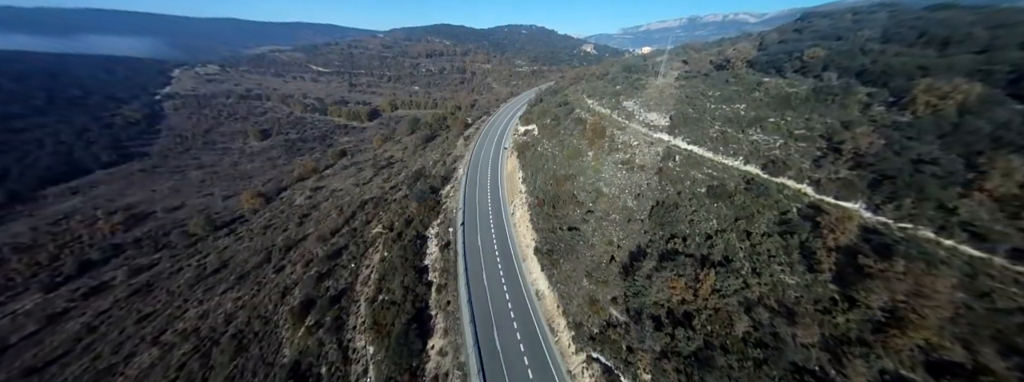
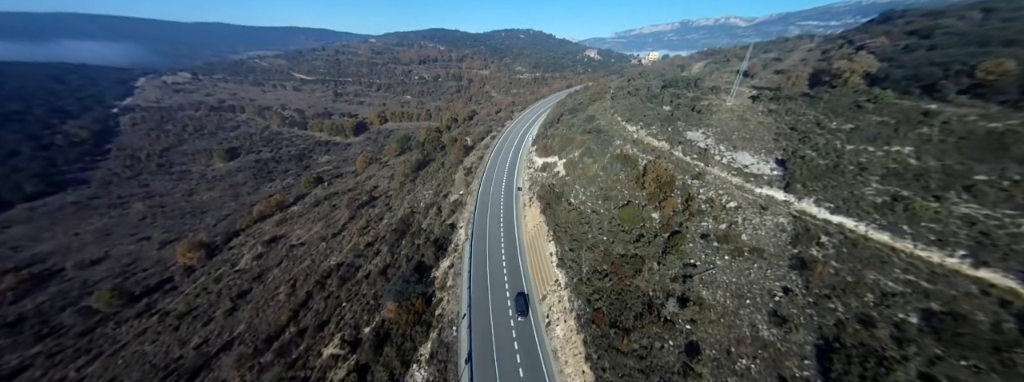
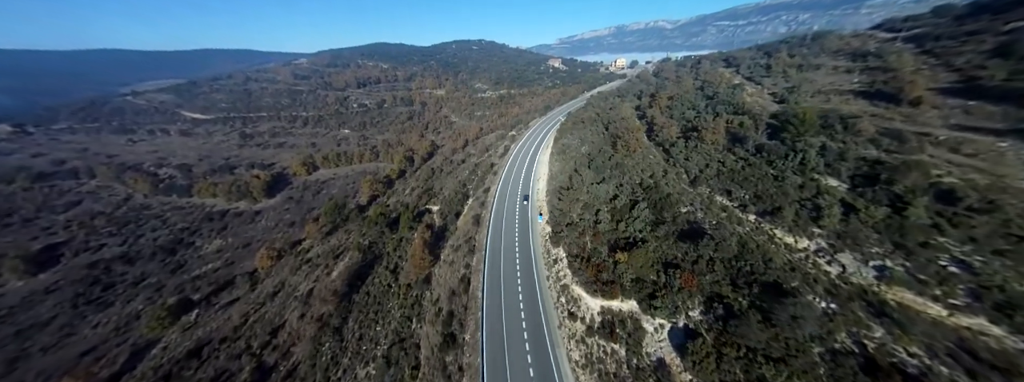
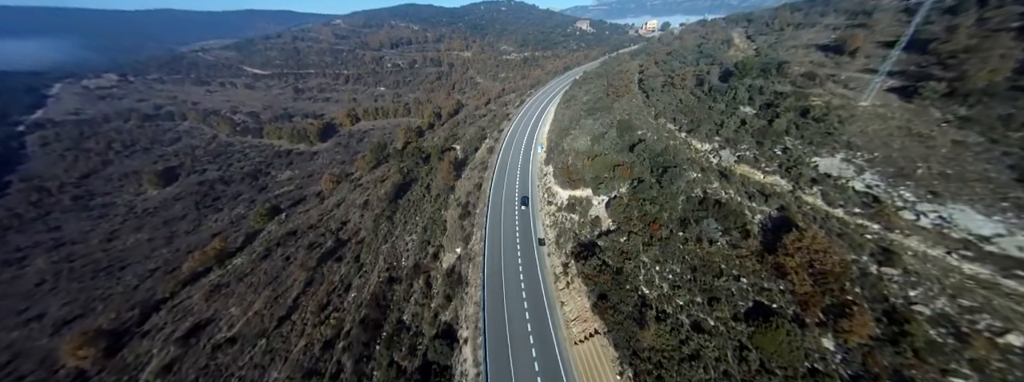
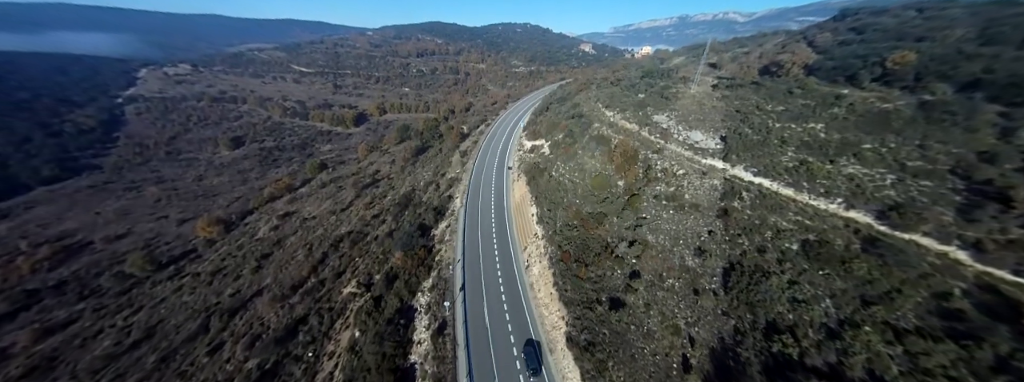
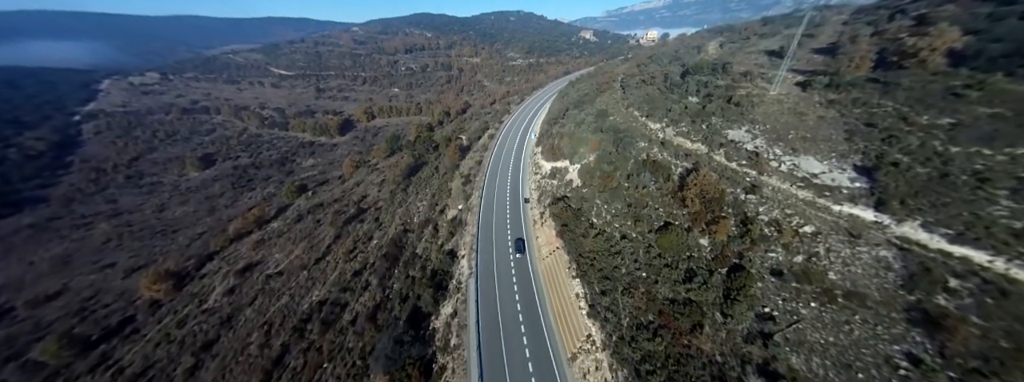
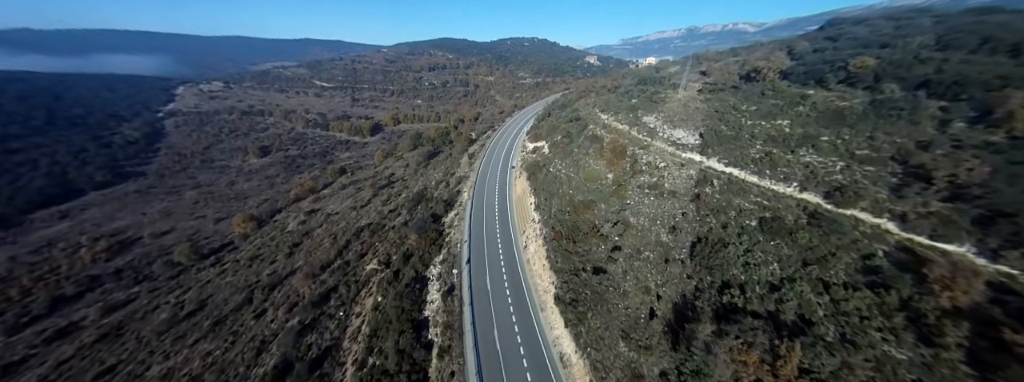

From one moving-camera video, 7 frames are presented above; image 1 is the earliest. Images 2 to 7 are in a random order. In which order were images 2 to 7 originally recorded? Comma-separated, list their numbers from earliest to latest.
7, 5, 2, 6, 4, 3
